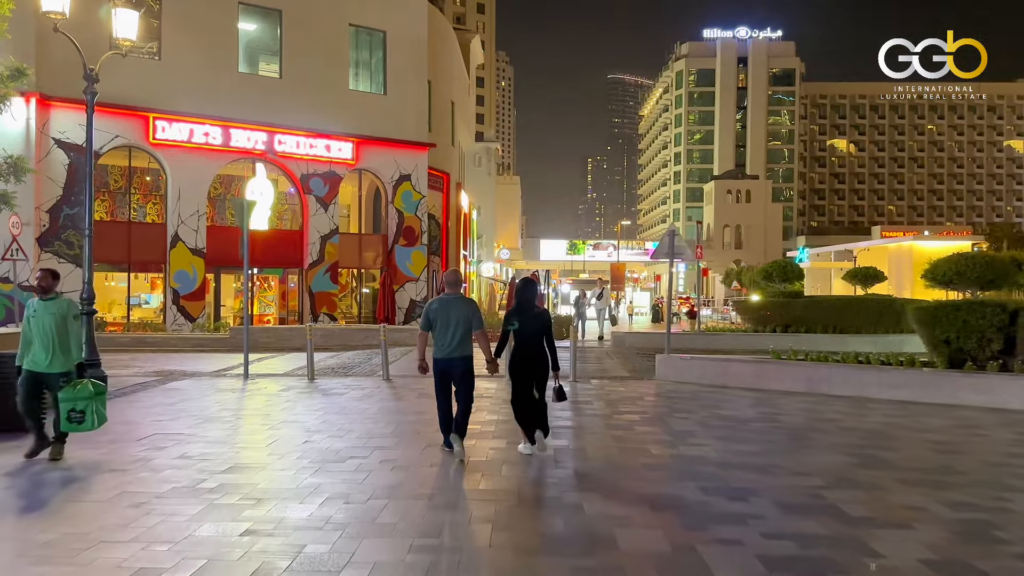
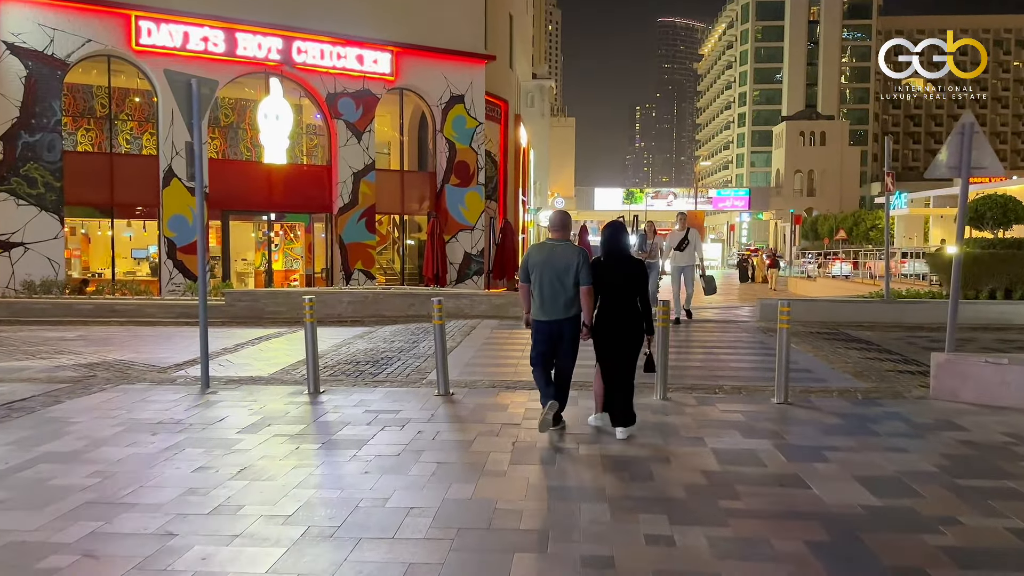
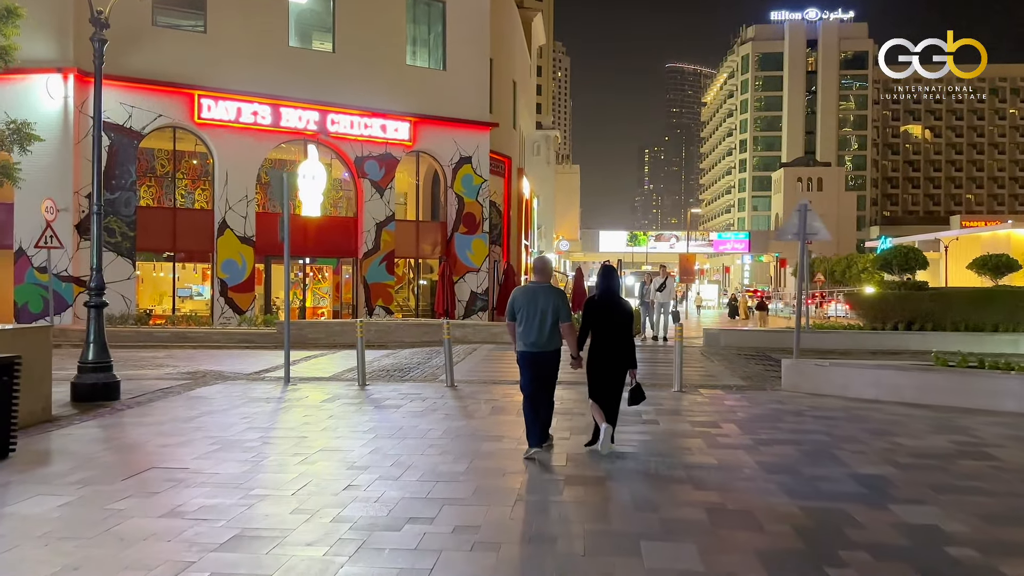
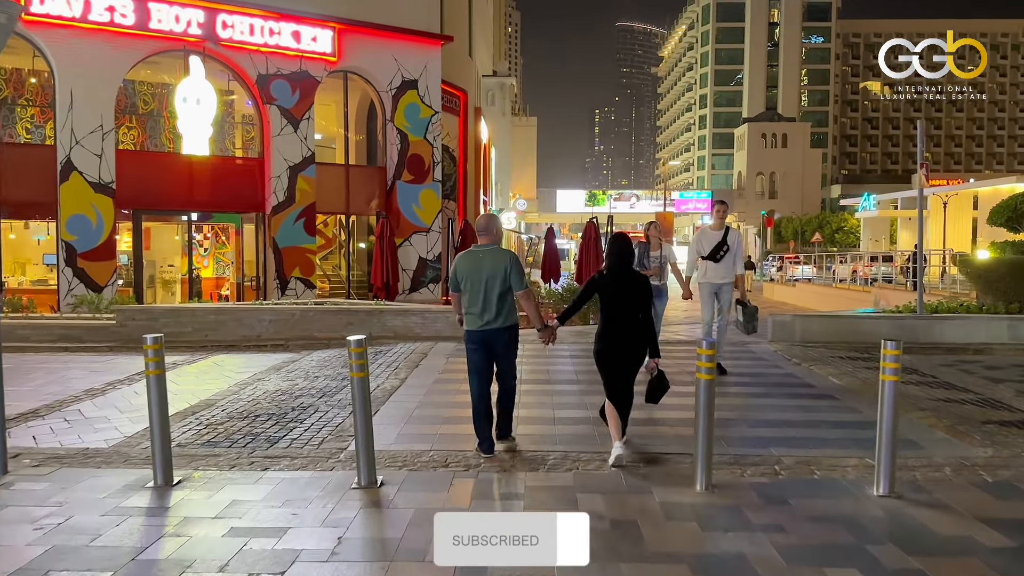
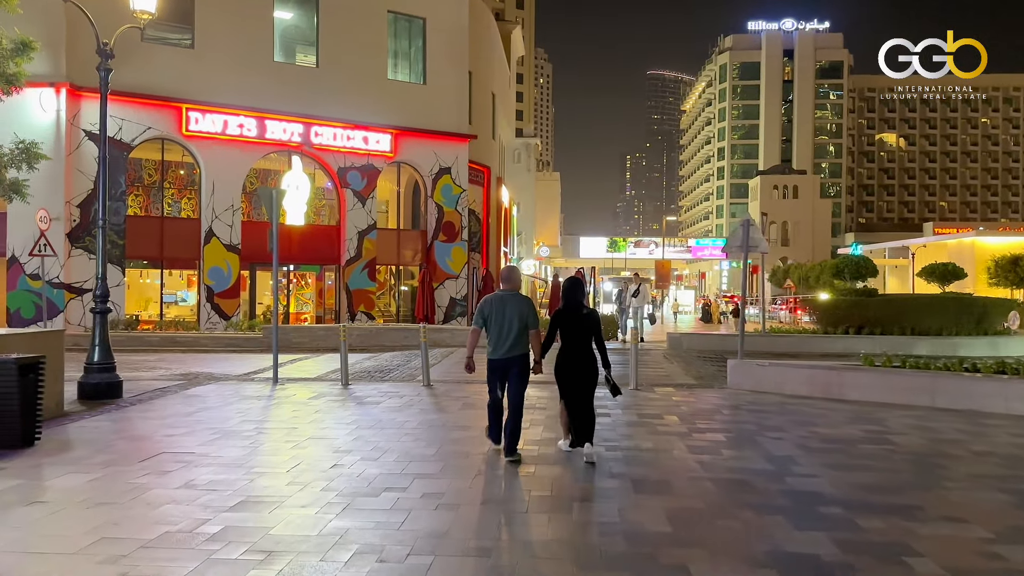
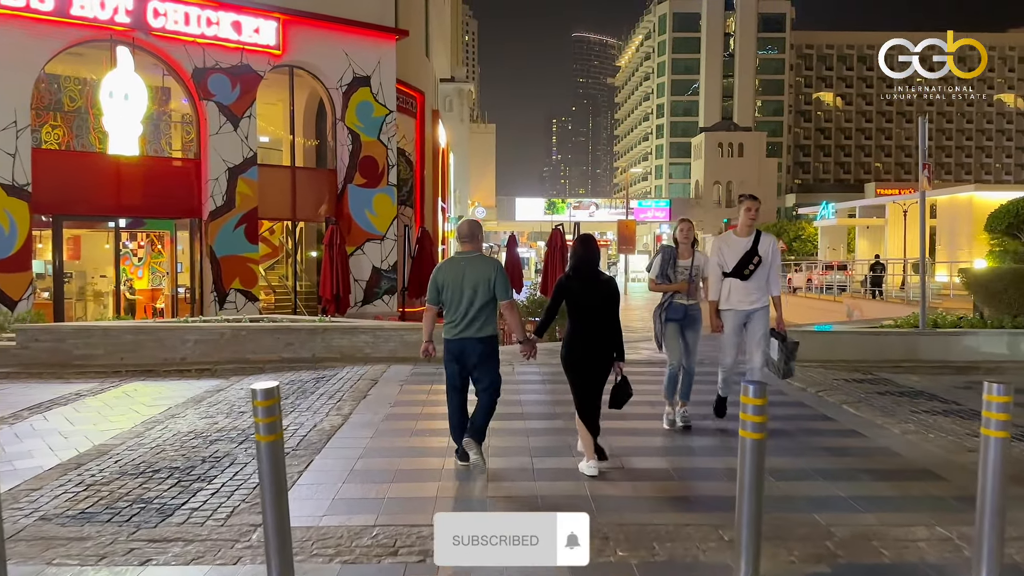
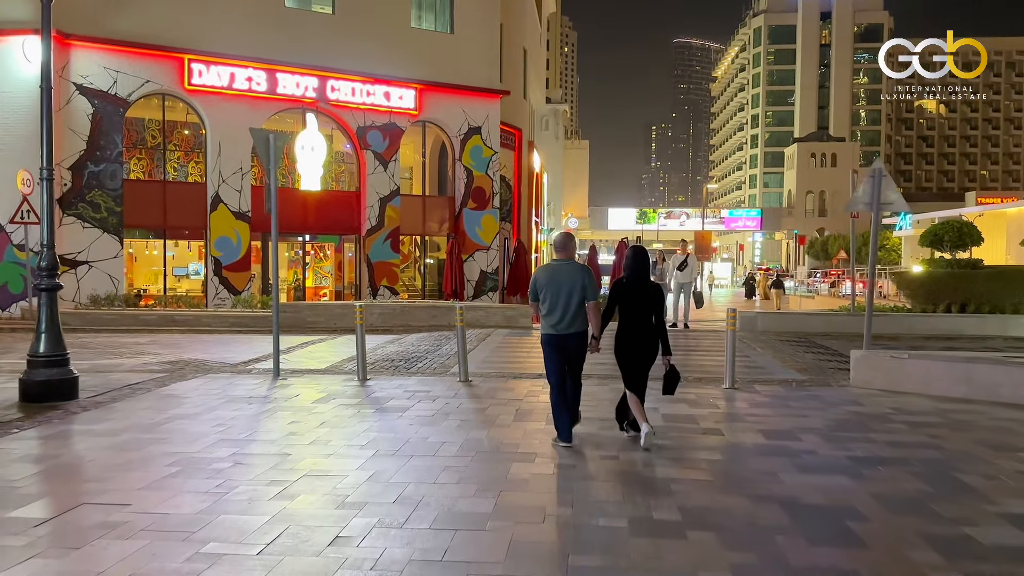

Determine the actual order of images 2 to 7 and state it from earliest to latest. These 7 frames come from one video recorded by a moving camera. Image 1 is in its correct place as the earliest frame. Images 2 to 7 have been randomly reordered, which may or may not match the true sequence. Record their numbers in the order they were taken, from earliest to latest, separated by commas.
5, 3, 7, 2, 4, 6
